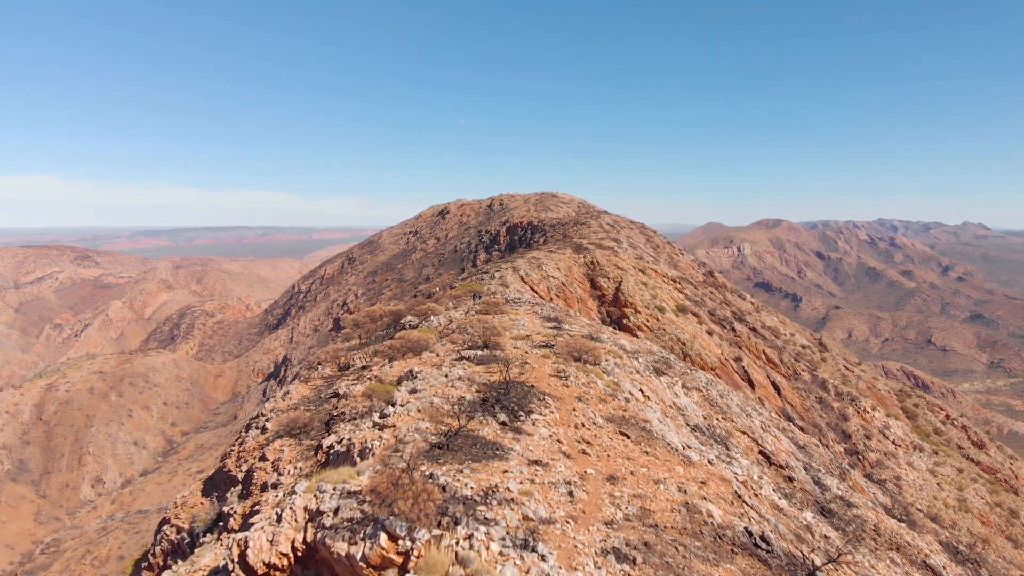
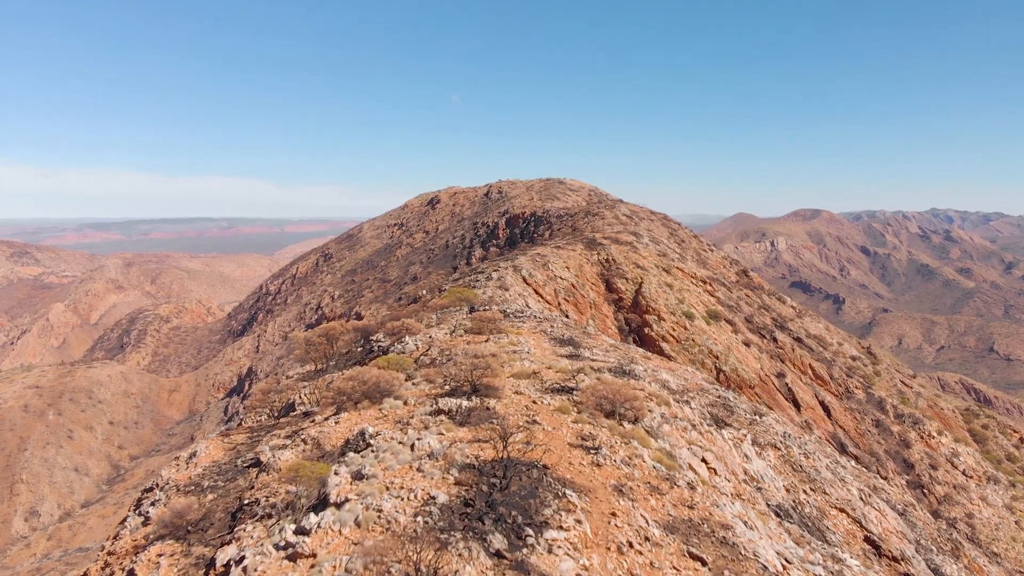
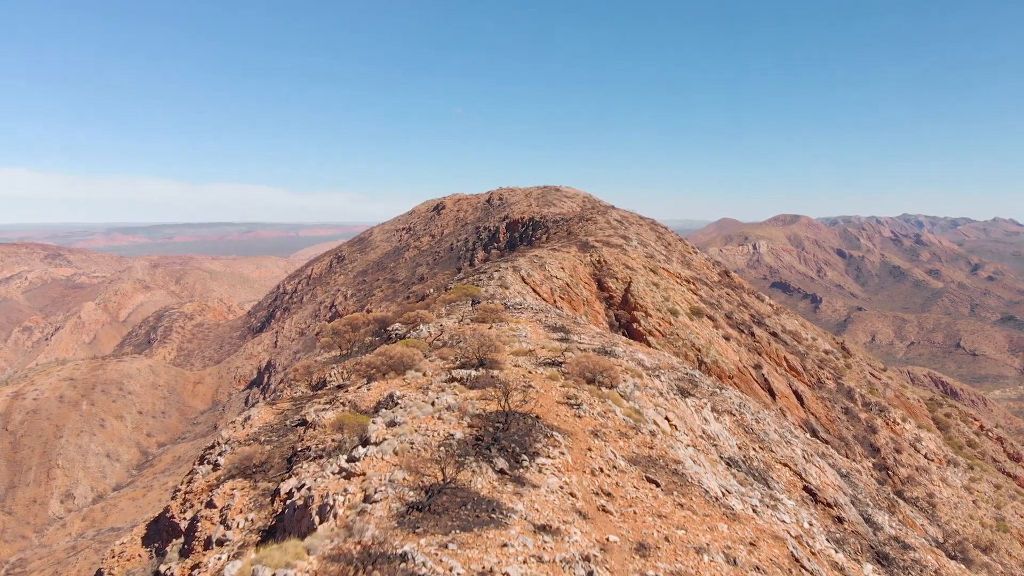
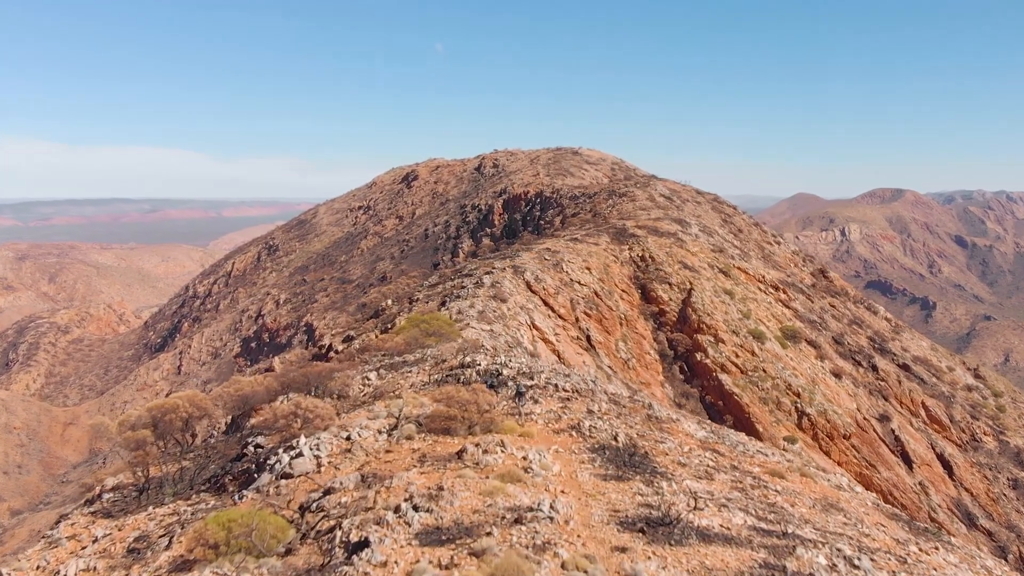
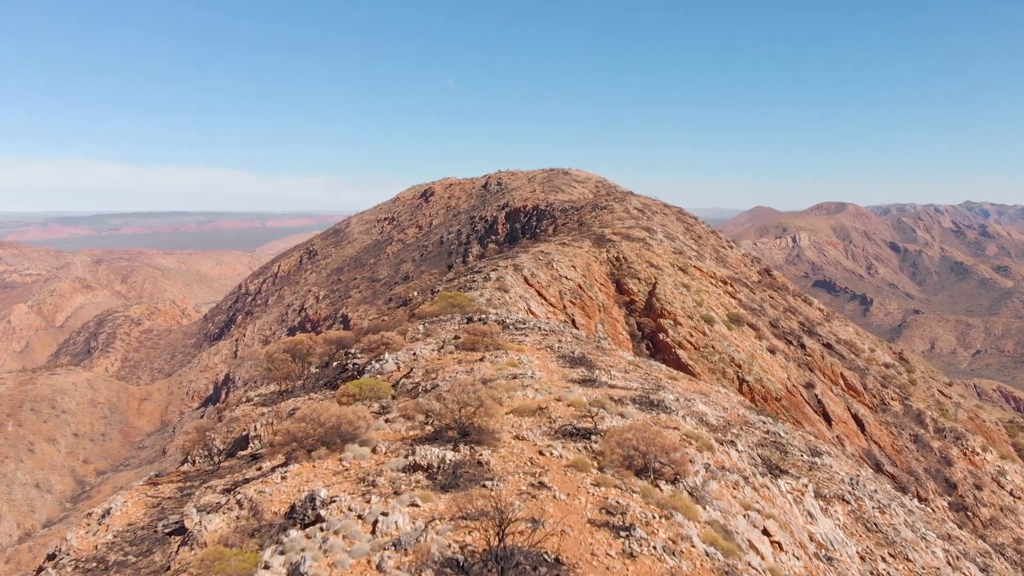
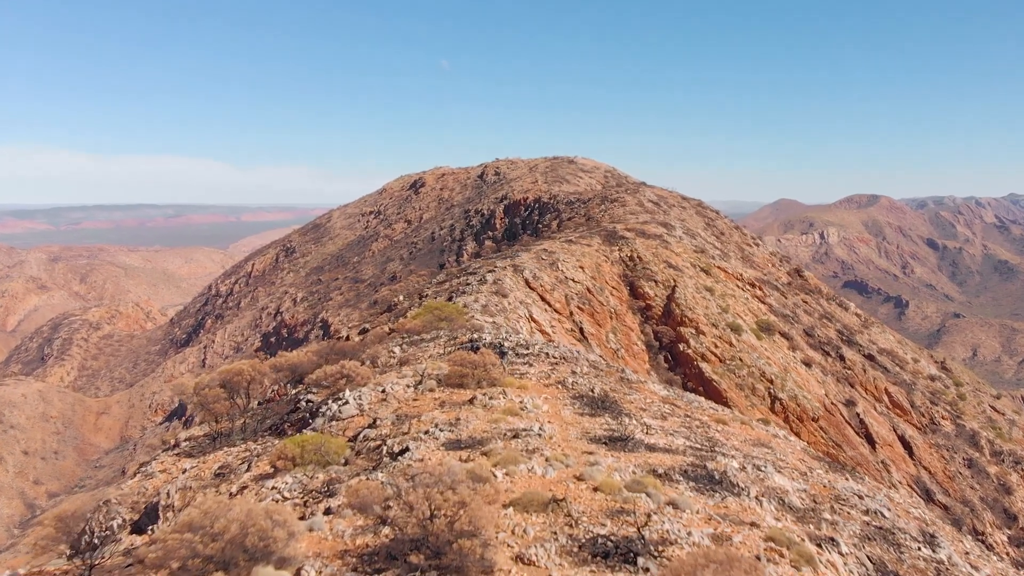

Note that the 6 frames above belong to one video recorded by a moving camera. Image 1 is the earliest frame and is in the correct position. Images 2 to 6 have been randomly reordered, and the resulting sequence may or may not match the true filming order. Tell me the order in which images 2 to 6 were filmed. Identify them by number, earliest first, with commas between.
3, 2, 5, 6, 4
